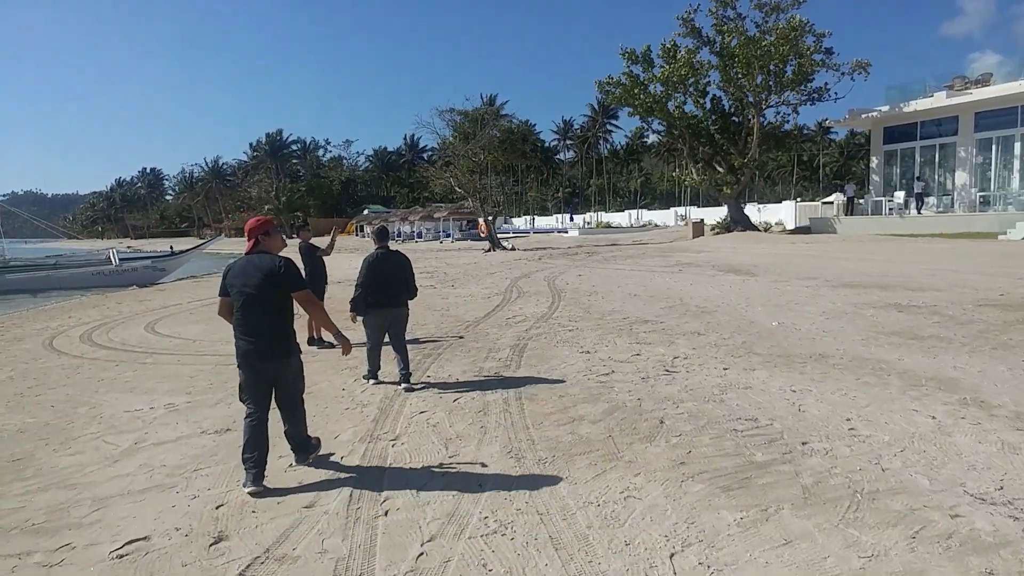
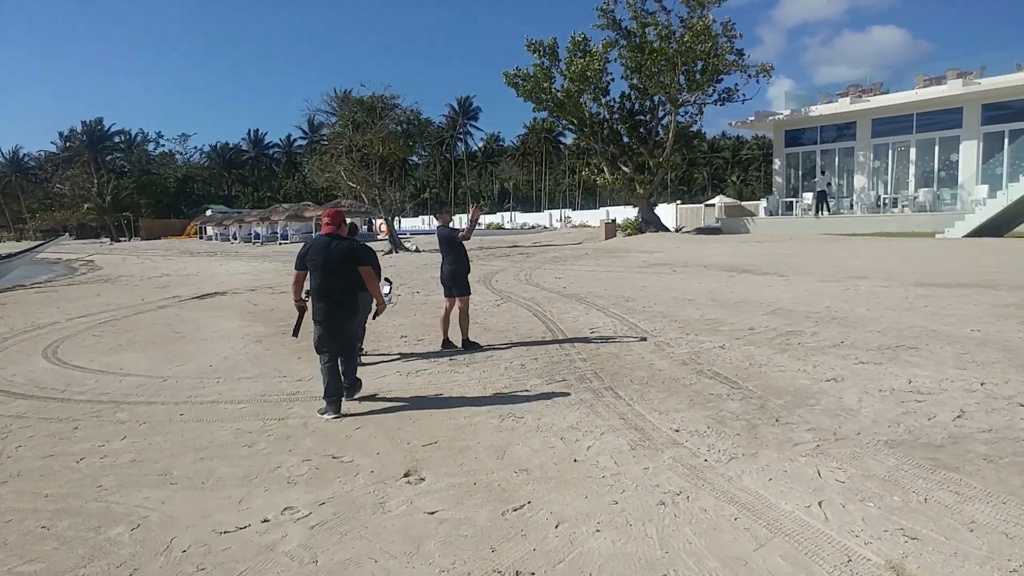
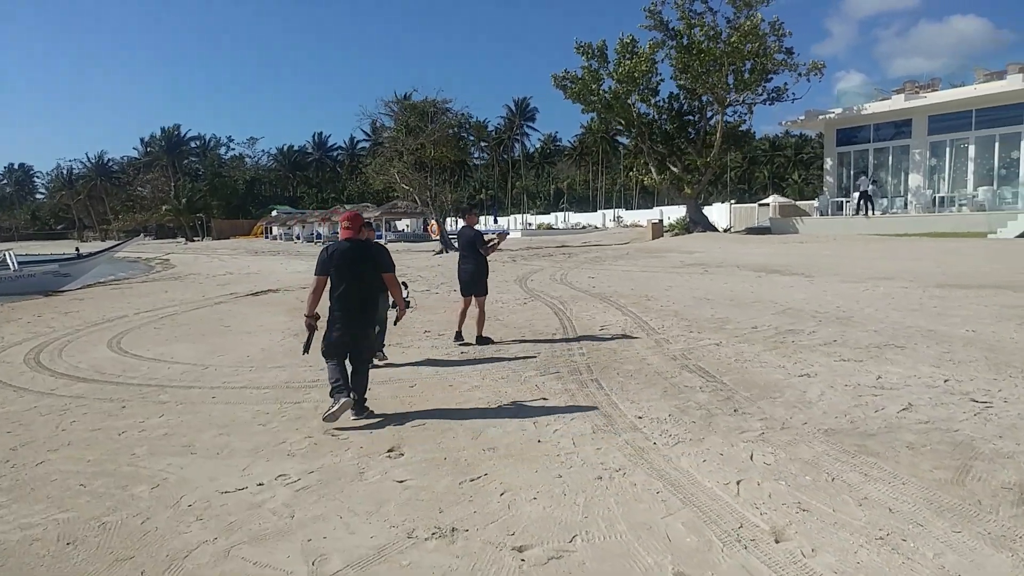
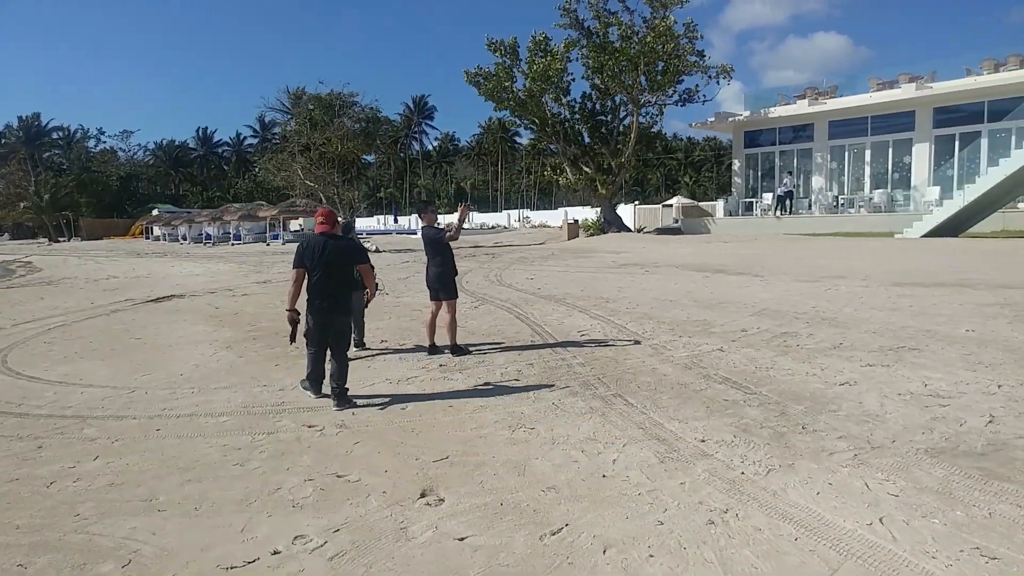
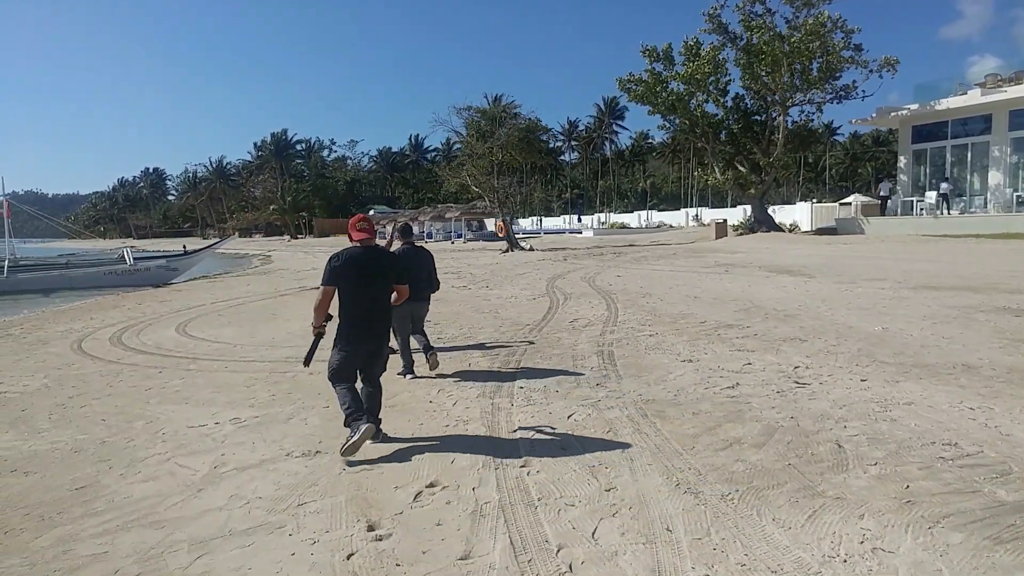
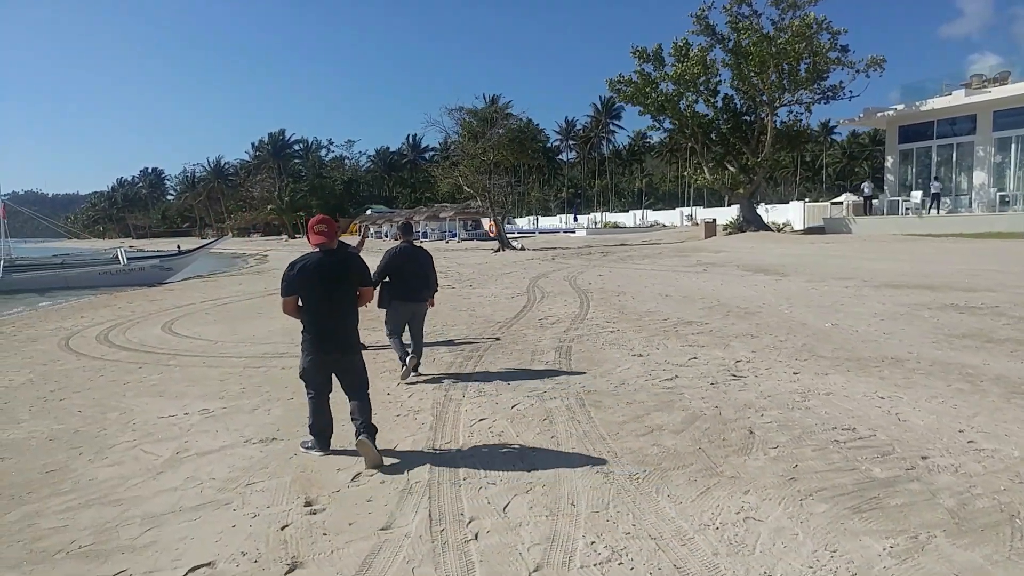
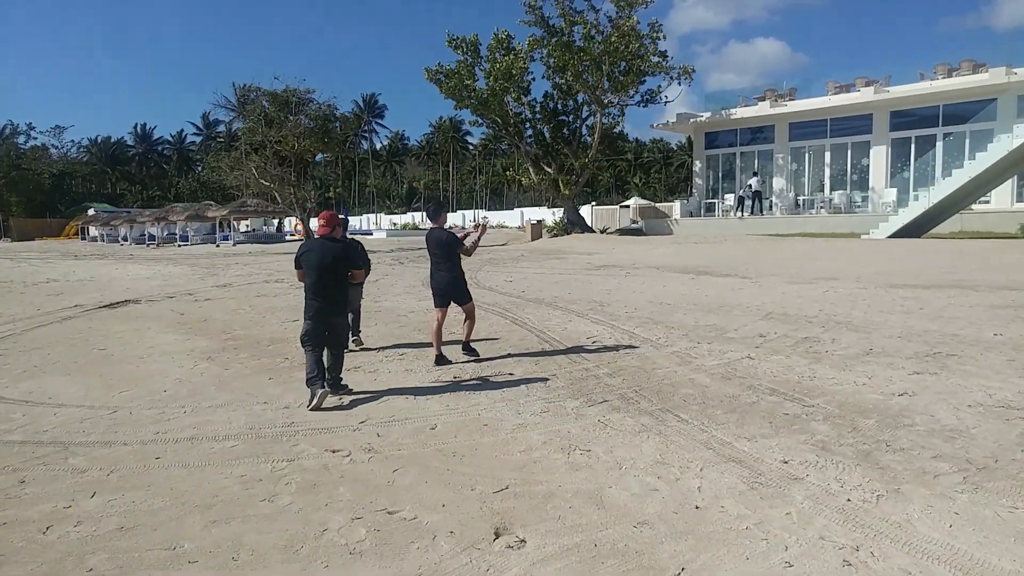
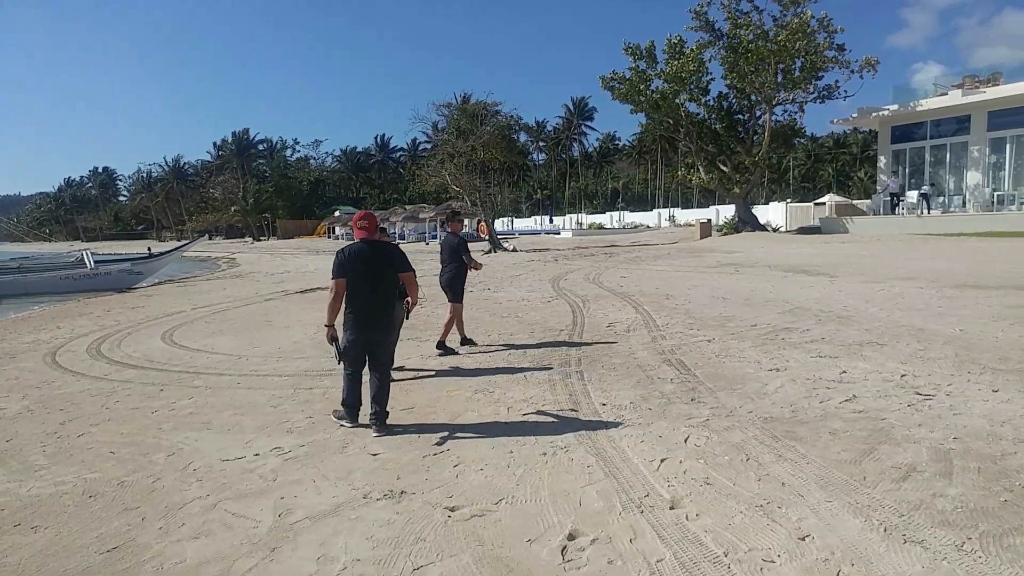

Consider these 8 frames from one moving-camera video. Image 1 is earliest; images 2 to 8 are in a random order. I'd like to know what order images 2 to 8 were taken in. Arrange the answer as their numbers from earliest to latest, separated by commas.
6, 5, 8, 3, 2, 4, 7
